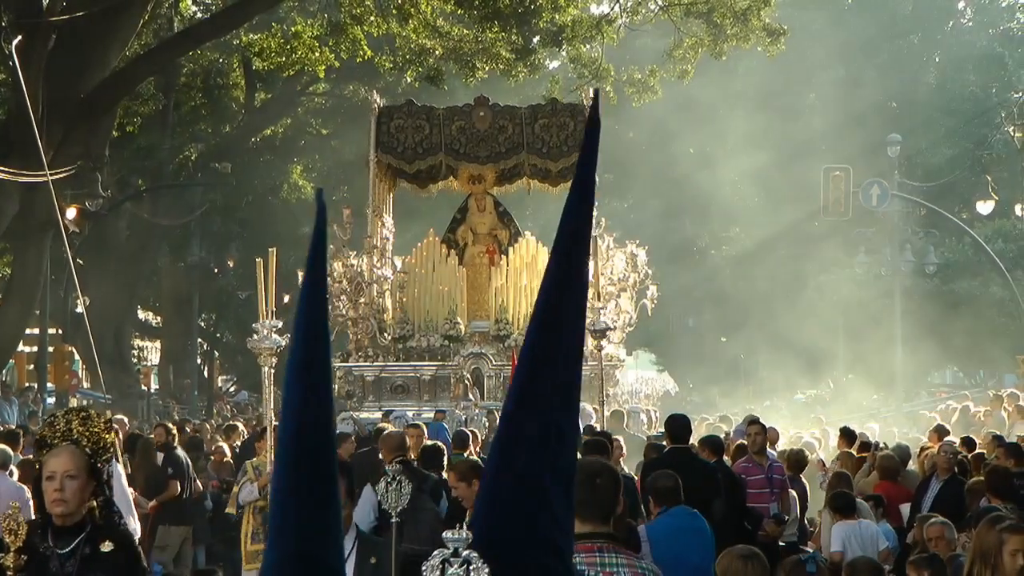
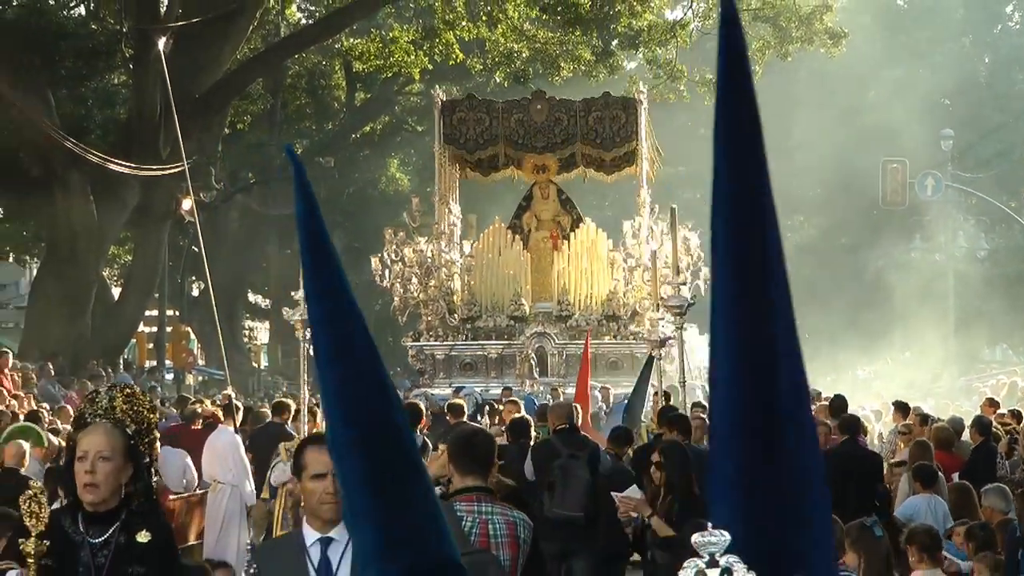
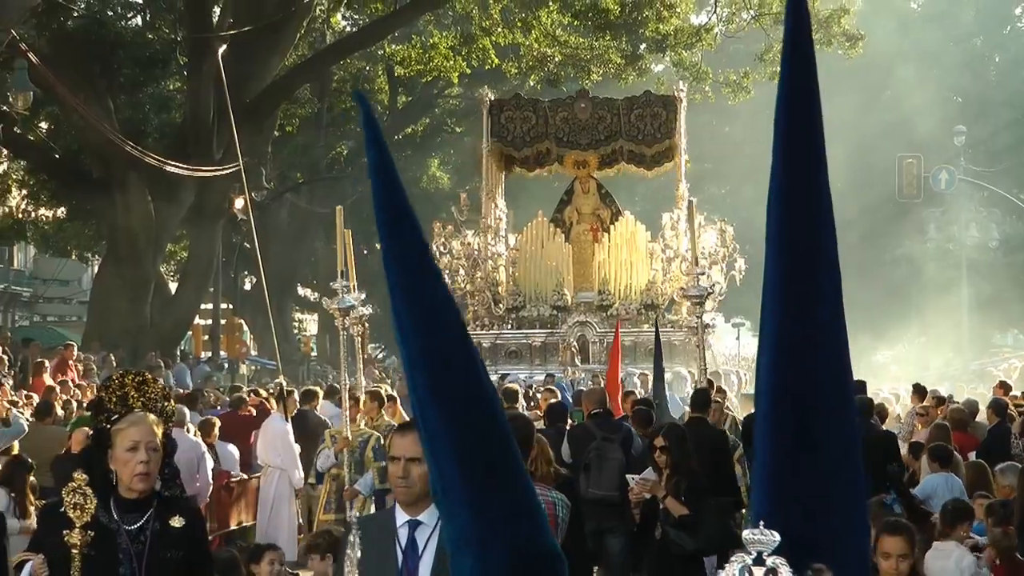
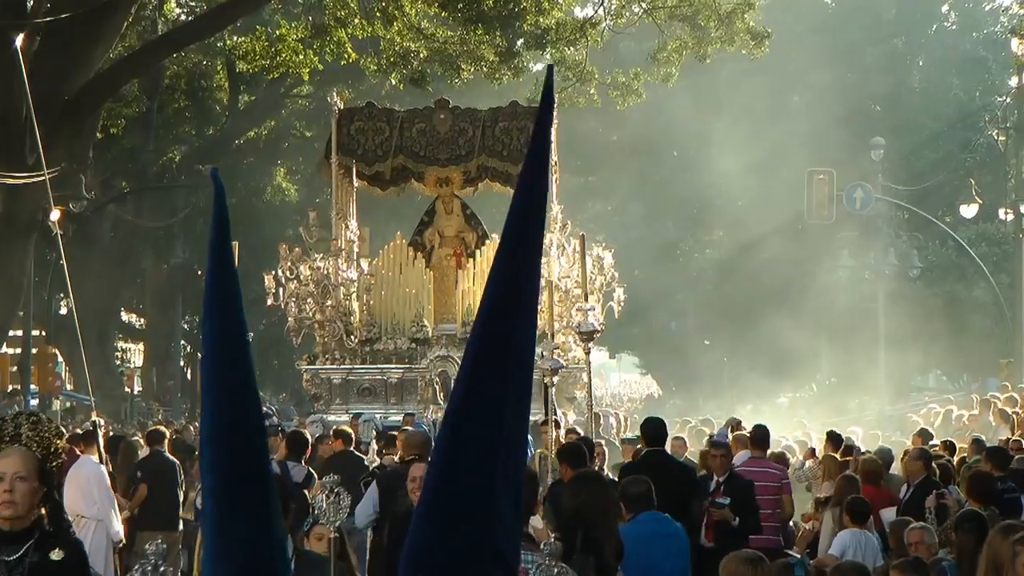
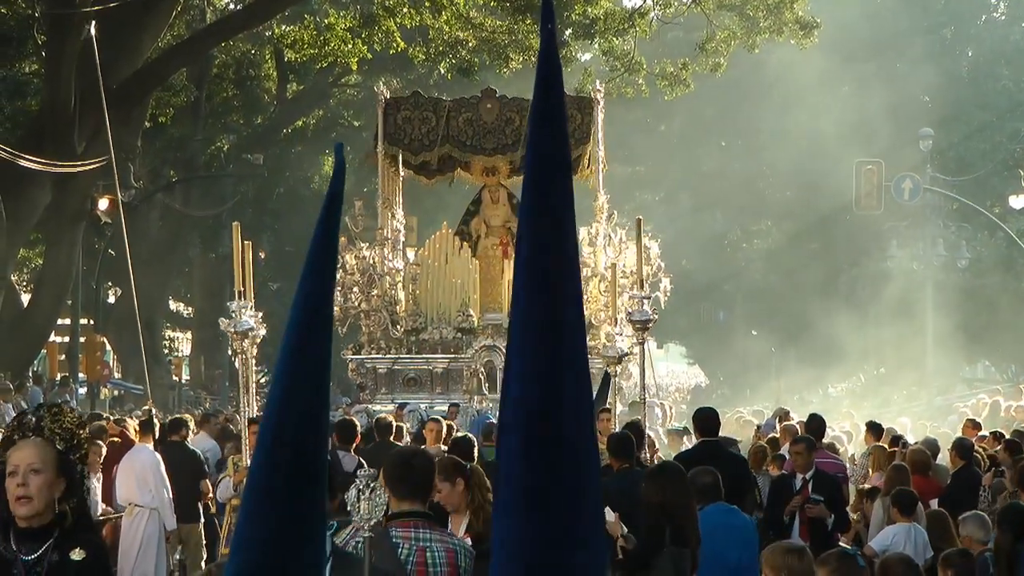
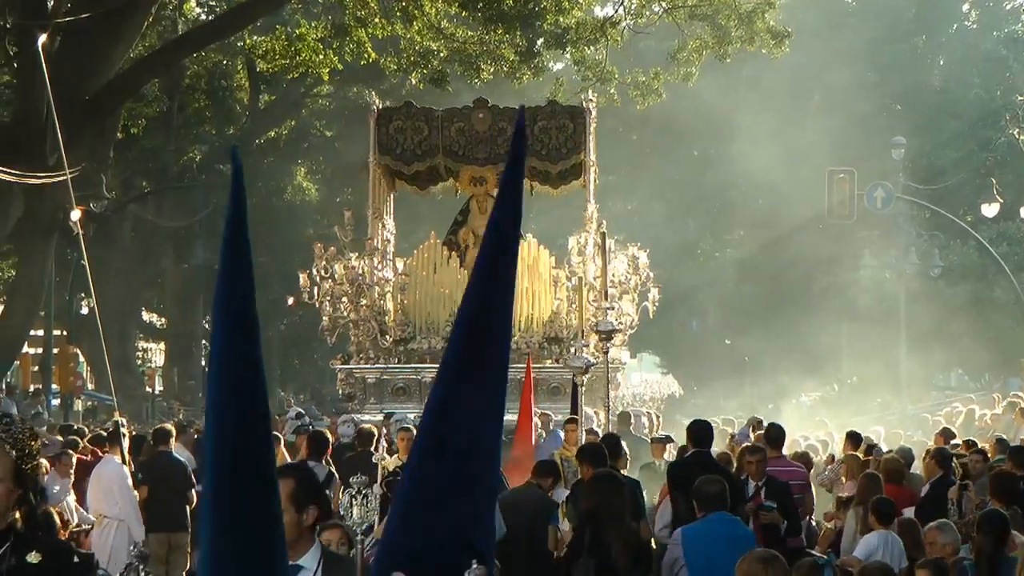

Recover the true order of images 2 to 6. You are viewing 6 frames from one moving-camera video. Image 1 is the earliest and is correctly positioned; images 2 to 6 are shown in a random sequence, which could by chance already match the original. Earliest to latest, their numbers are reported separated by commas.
4, 6, 5, 2, 3
